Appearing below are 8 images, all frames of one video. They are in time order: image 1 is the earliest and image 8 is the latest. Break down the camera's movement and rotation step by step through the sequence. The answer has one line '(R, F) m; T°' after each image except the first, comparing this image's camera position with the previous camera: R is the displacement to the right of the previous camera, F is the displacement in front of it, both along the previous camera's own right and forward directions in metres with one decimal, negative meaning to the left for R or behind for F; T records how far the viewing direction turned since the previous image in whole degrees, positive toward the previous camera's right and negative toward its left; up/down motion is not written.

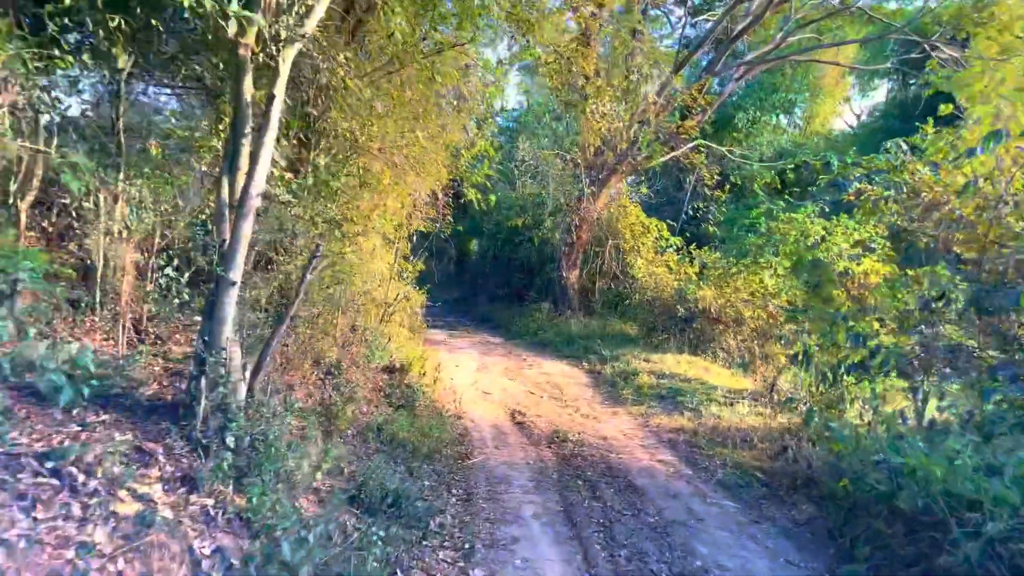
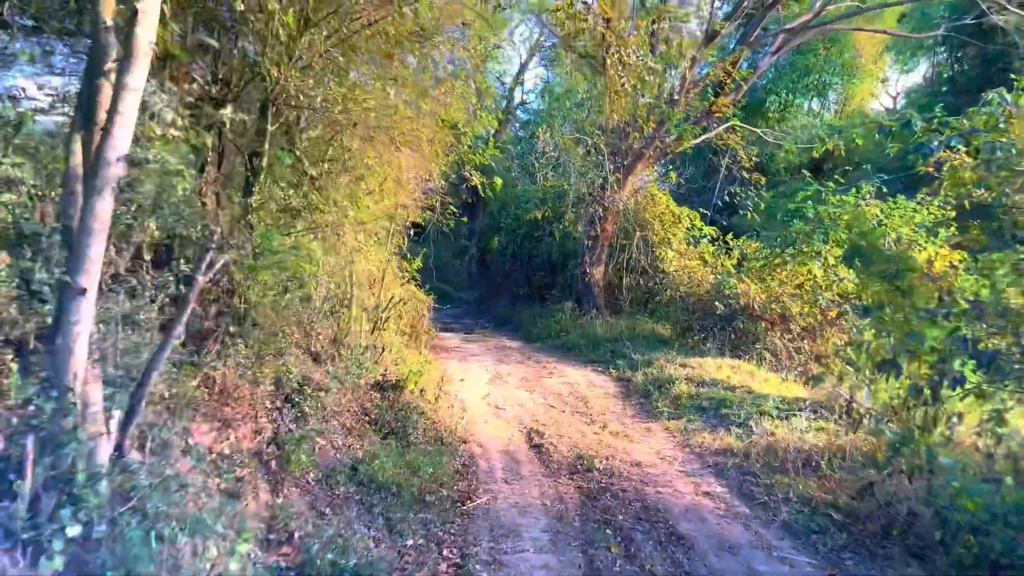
(+0.1, +1.4) m; -2°
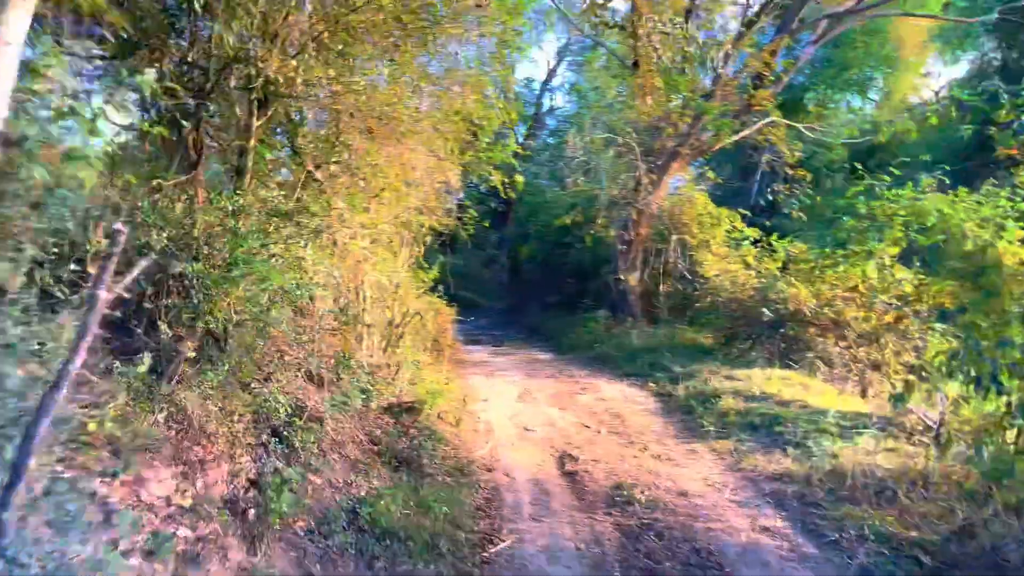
(+0.1, +0.7) m; -2°
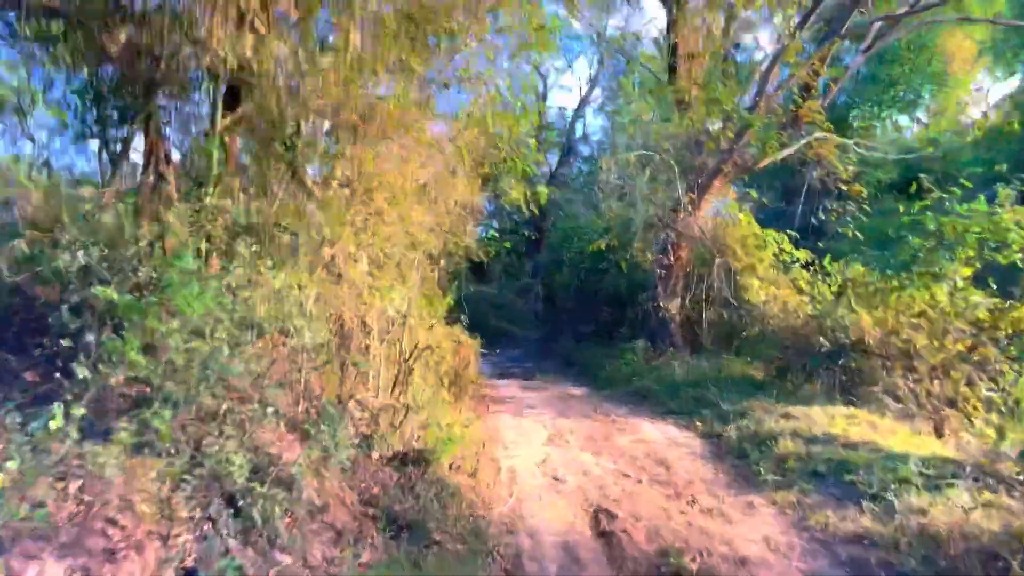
(+0.1, +0.9) m; -3°
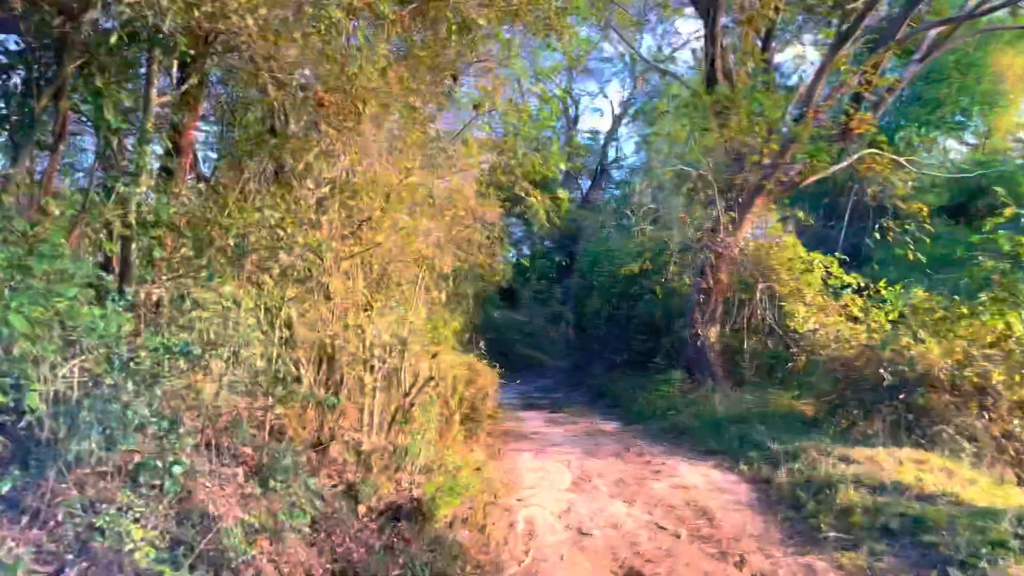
(+0.1, +0.9) m; -2°
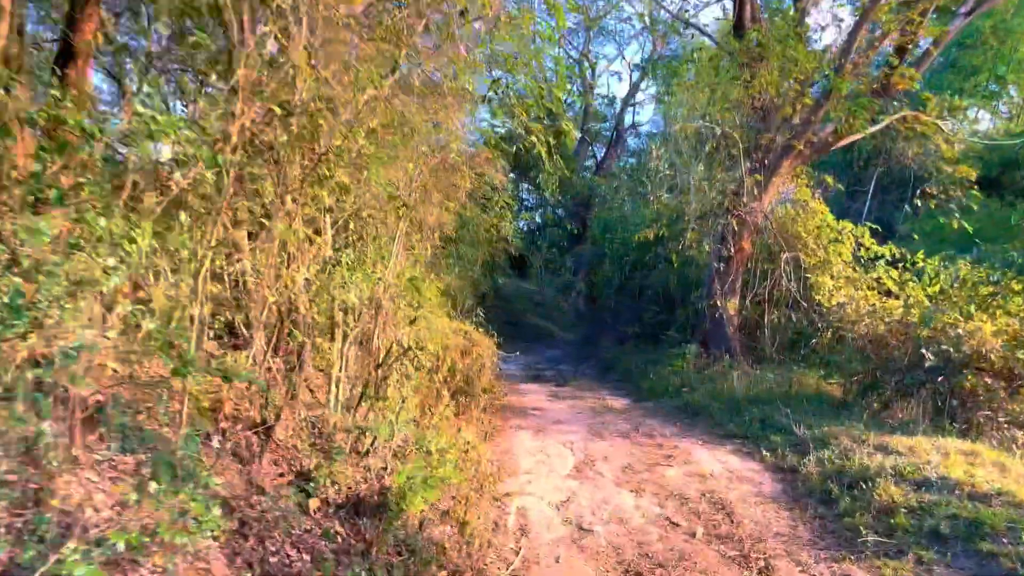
(+0.1, +0.8) m; -1°
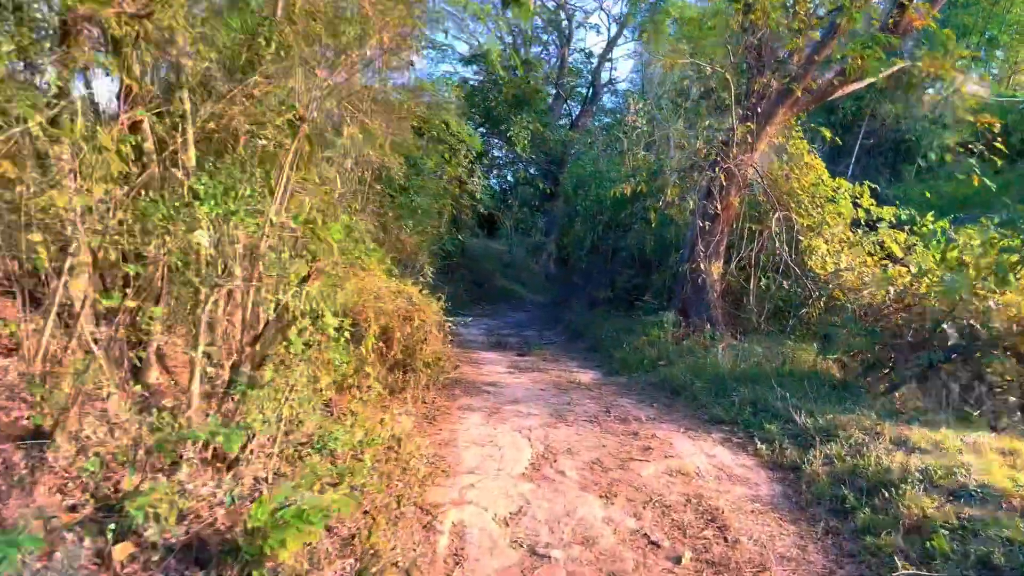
(+0.2, +1.3) m; +2°
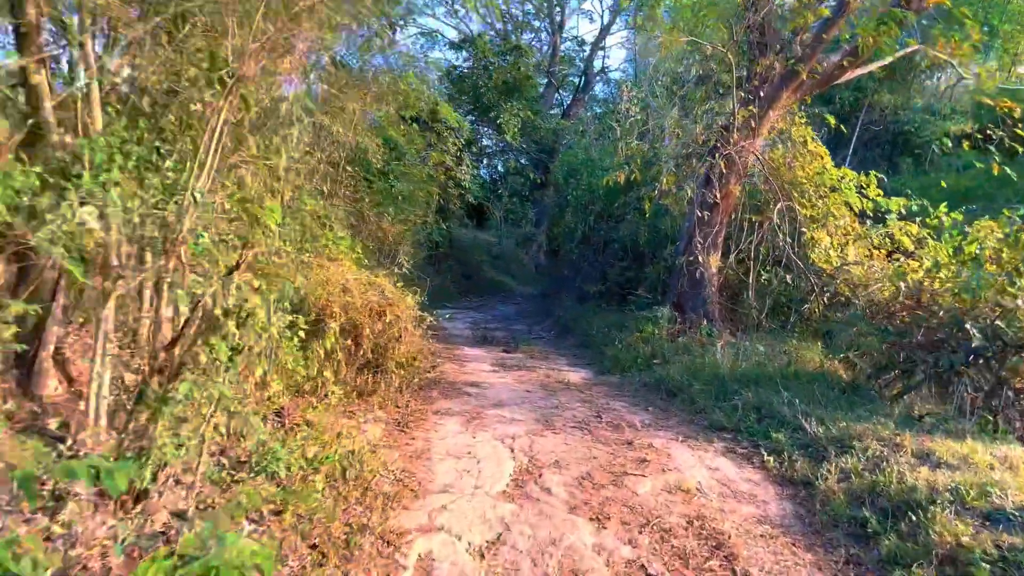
(+0.1, +0.6) m; +1°
